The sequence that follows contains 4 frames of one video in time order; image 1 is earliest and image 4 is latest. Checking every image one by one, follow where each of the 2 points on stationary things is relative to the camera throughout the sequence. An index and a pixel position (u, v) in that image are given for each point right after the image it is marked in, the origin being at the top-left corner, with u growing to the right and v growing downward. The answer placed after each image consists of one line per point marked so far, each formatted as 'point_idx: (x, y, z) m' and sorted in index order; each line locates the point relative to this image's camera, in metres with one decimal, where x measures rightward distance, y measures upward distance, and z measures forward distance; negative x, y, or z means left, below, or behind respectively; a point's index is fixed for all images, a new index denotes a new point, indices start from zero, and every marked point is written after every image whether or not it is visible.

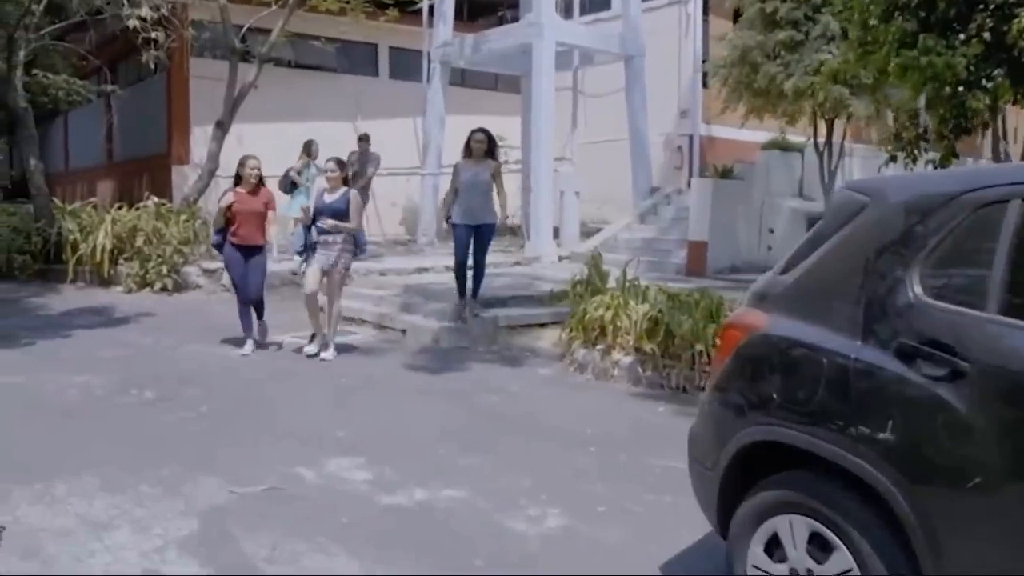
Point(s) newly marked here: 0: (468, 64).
0: (-0.8, +3.8, +17.2) m
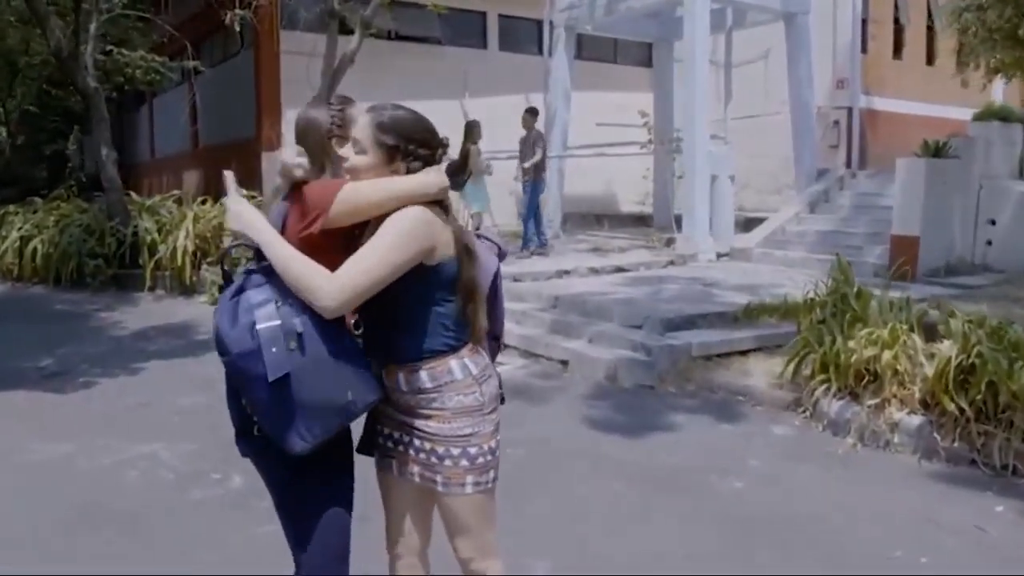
0: (+1.2, +3.8, +14.8) m
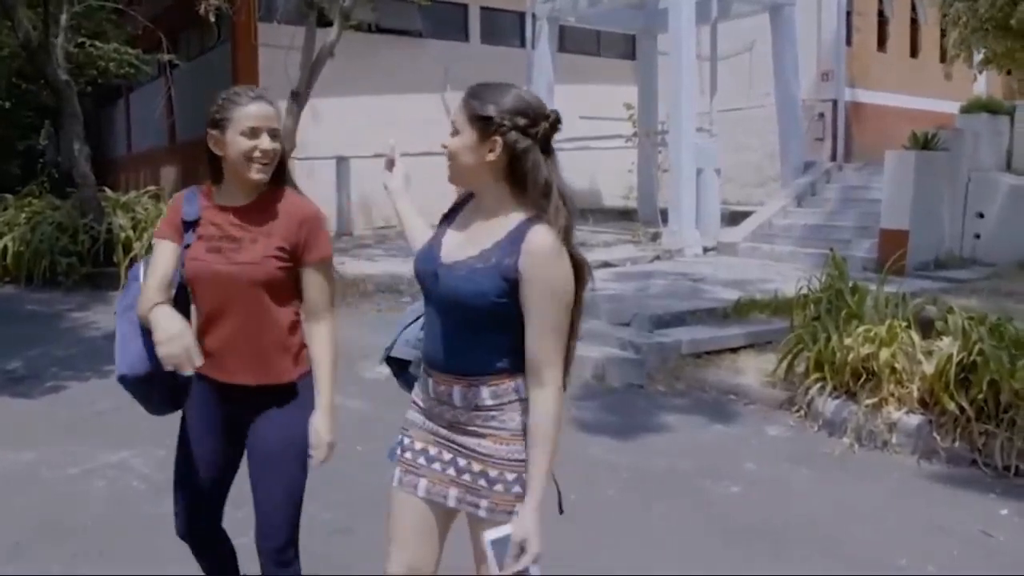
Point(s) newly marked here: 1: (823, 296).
0: (+1.0, +3.9, +14.6) m
1: (+1.9, 0.0, +6.2) m
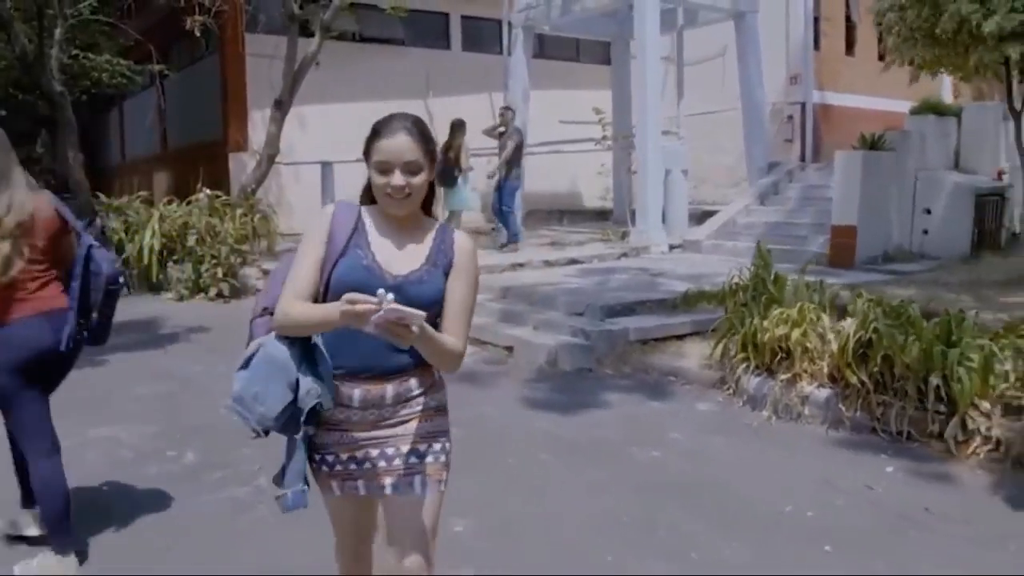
0: (+0.6, +3.9, +15.2) m
1: (+1.6, 0.0, +6.8) m
